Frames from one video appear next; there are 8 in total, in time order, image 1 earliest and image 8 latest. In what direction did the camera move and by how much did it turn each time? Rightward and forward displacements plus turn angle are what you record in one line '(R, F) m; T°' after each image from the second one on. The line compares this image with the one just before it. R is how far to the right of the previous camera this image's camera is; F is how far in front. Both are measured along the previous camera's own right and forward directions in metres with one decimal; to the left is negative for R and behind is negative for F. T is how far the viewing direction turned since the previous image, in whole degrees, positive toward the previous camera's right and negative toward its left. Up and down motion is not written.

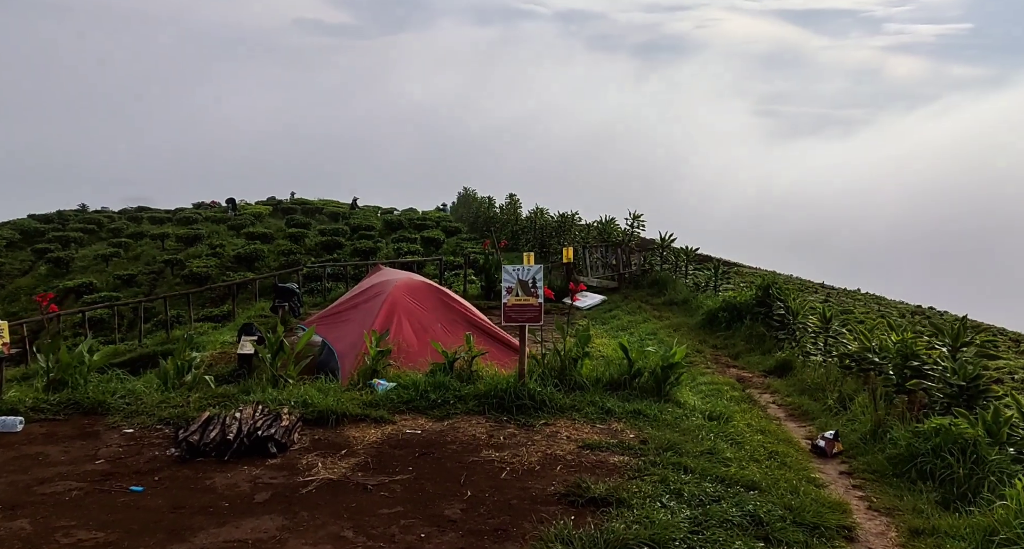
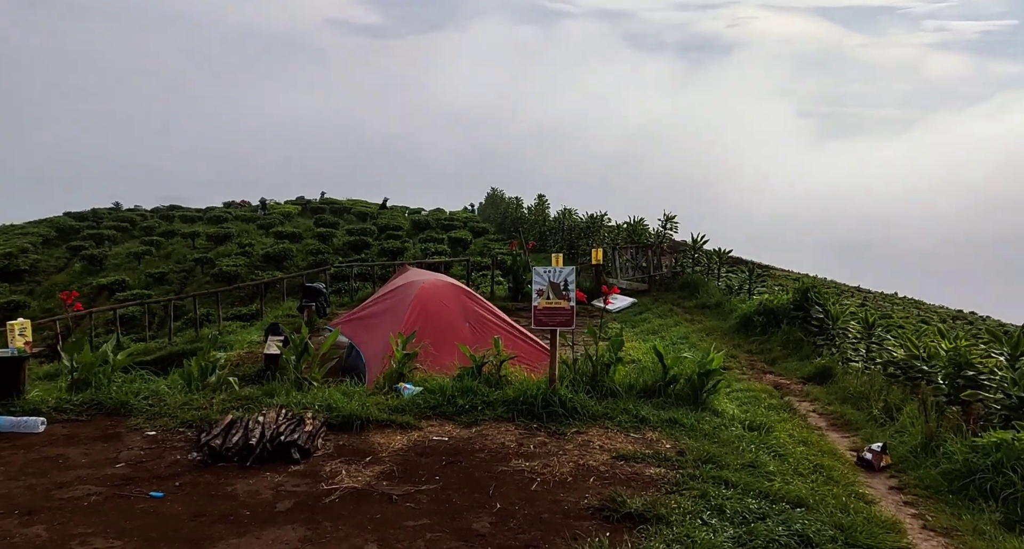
(0.0, +0.2) m; -2°
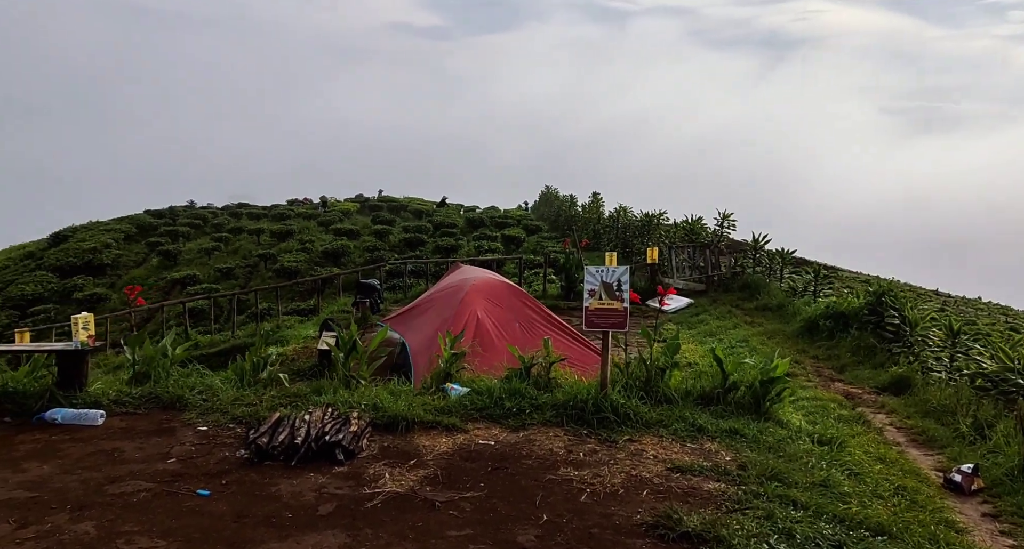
(0.0, +0.2) m; -4°
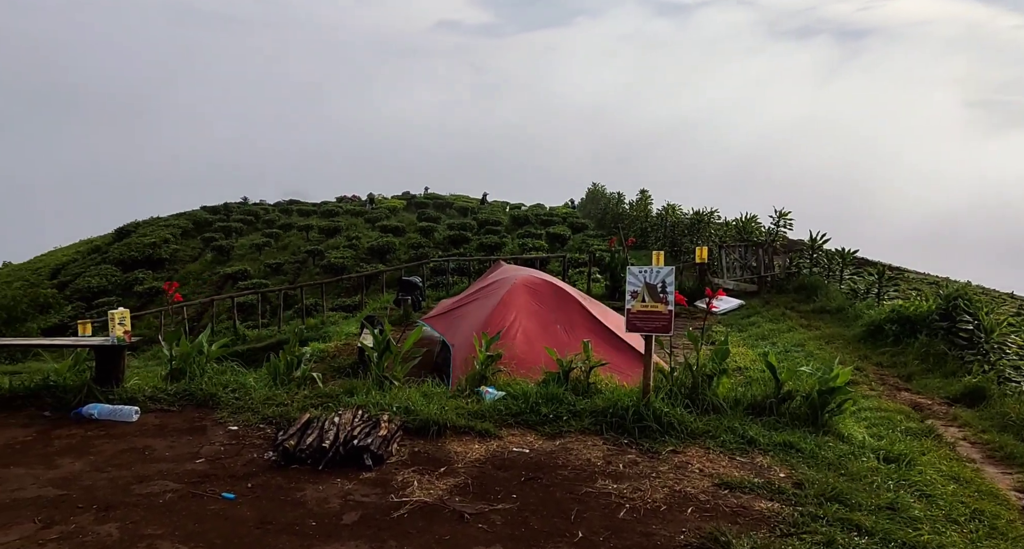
(+0.1, +0.2) m; -3°
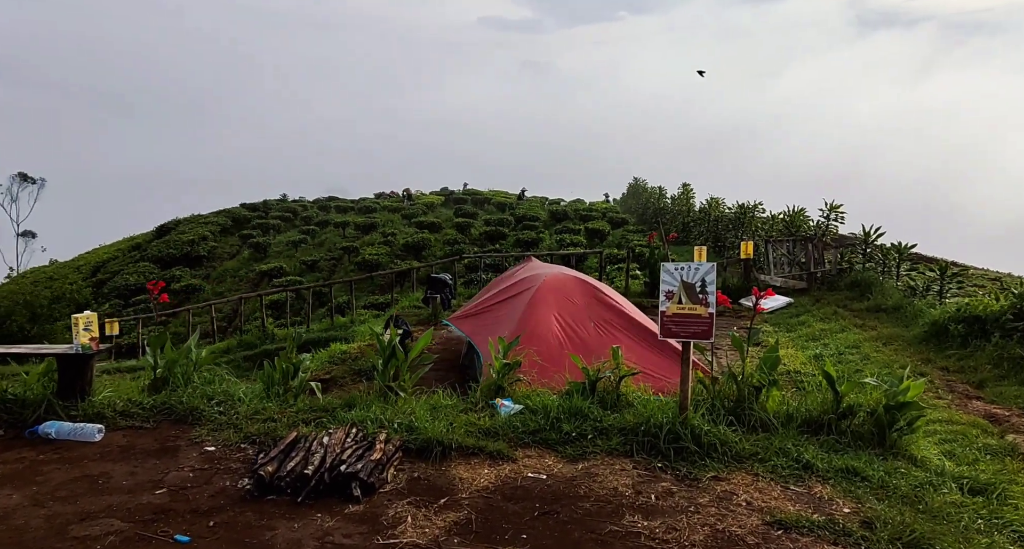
(+0.1, +0.7) m; -3°
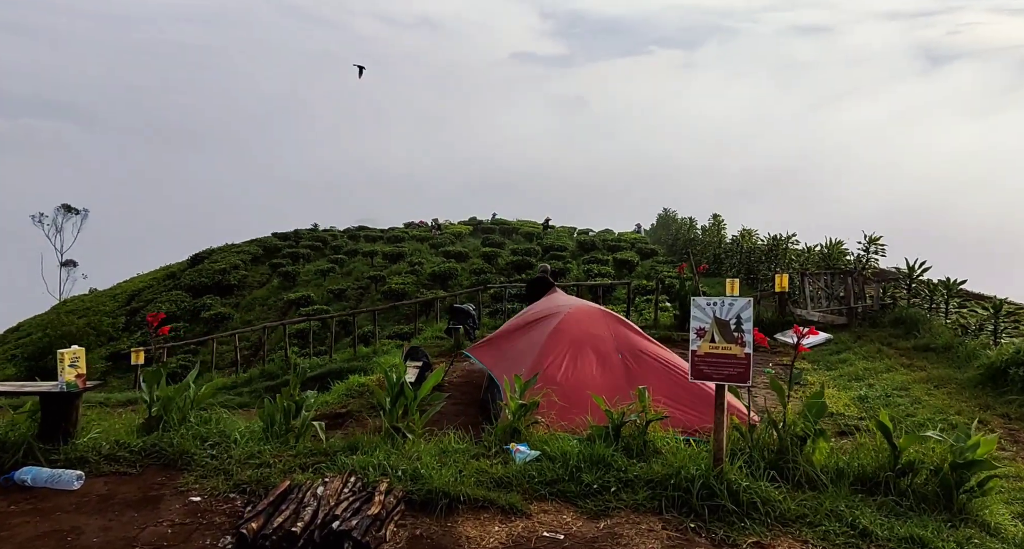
(+0.1, +0.4) m; -2°
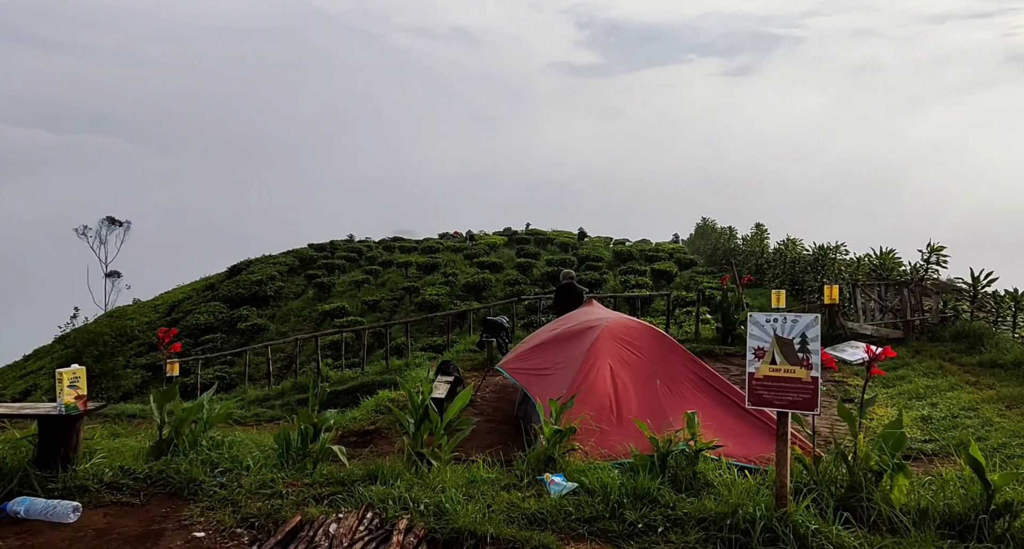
(0.0, +0.4) m; -2°
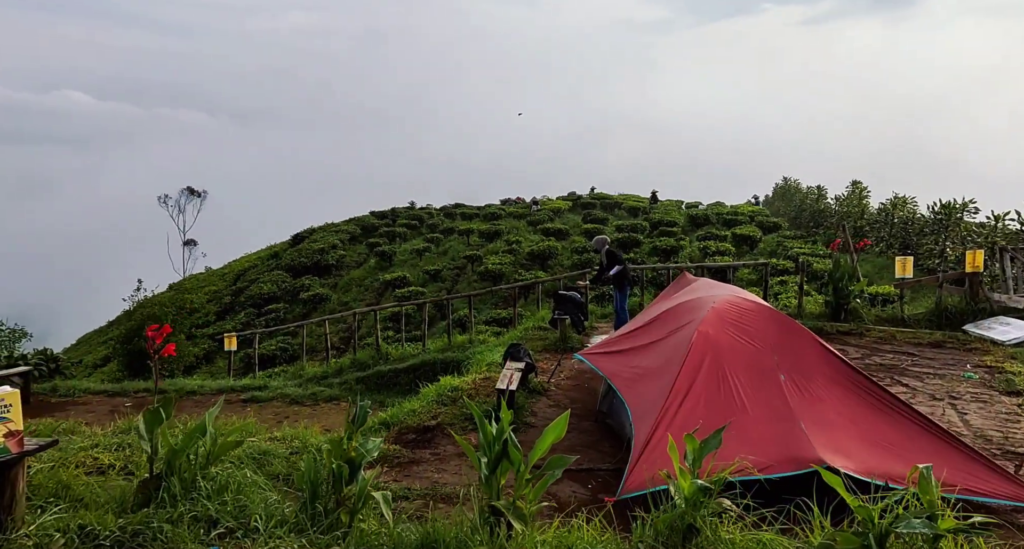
(-0.2, +1.5) m; -4°
